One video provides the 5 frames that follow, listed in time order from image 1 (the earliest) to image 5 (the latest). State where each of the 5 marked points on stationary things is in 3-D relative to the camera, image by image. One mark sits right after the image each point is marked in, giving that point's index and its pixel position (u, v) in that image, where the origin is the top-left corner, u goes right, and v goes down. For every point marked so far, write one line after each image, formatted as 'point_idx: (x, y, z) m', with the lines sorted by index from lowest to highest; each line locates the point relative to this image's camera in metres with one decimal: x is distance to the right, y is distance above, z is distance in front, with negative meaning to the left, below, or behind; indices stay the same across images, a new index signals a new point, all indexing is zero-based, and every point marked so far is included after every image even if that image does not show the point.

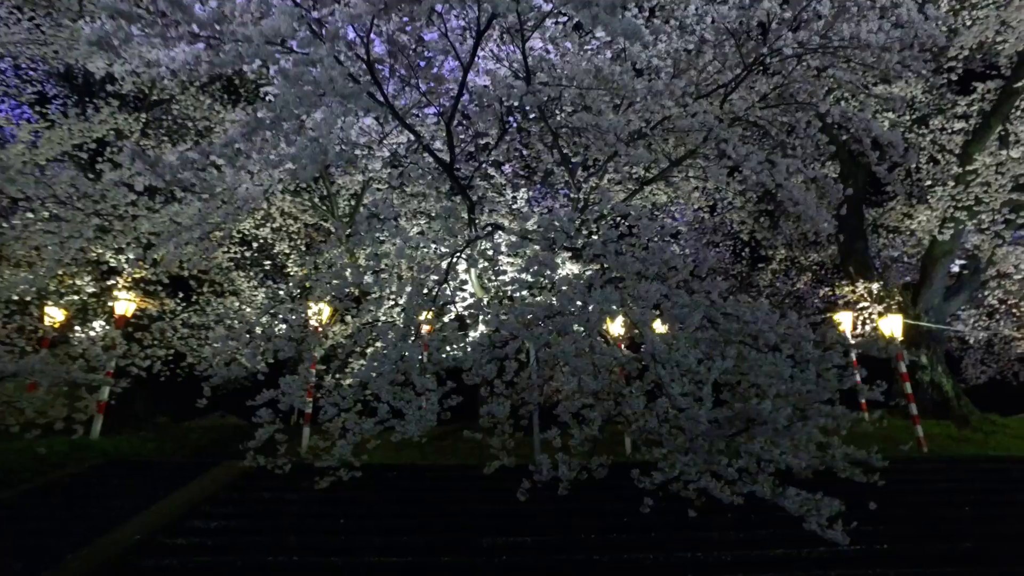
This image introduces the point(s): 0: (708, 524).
0: (+1.8, -2.2, +6.3) m
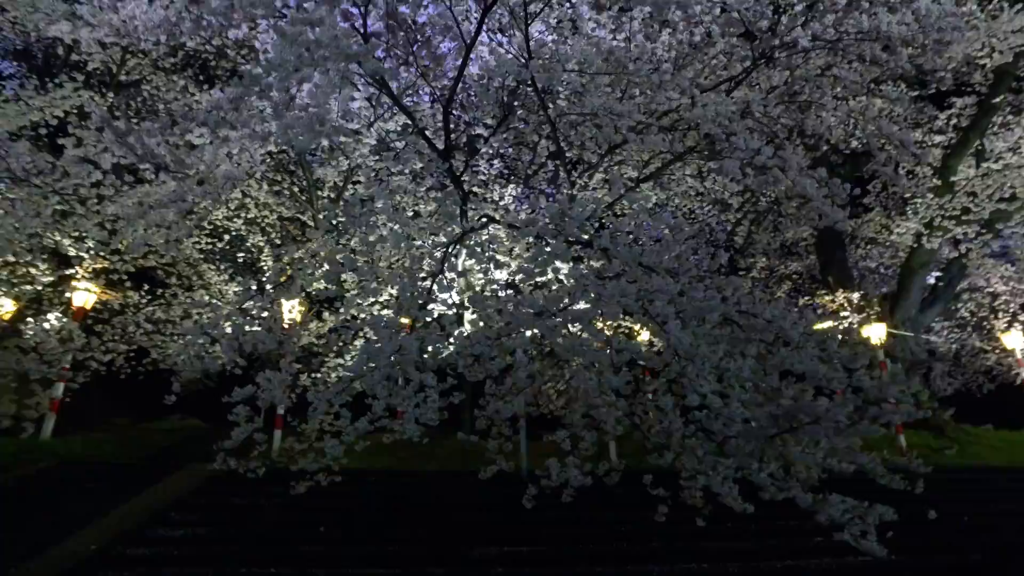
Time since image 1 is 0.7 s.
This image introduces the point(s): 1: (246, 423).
0: (+1.8, -2.2, +6.0) m
1: (-2.1, -1.1, +5.5) m
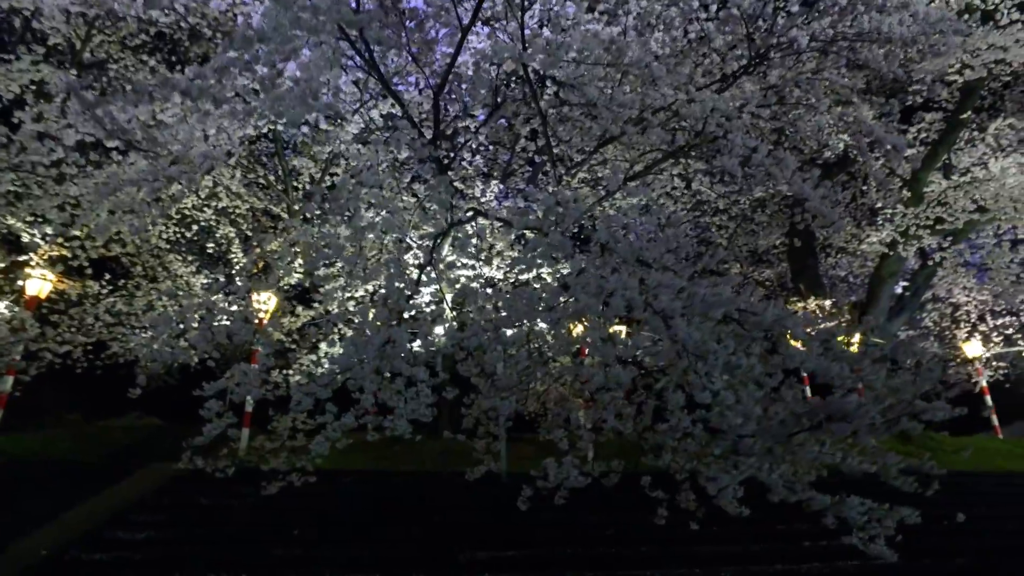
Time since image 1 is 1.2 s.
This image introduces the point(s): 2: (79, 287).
0: (+1.6, -2.1, +5.9) m
1: (-2.2, -1.0, +5.2) m
2: (-5.9, 0.0, +9.3) m
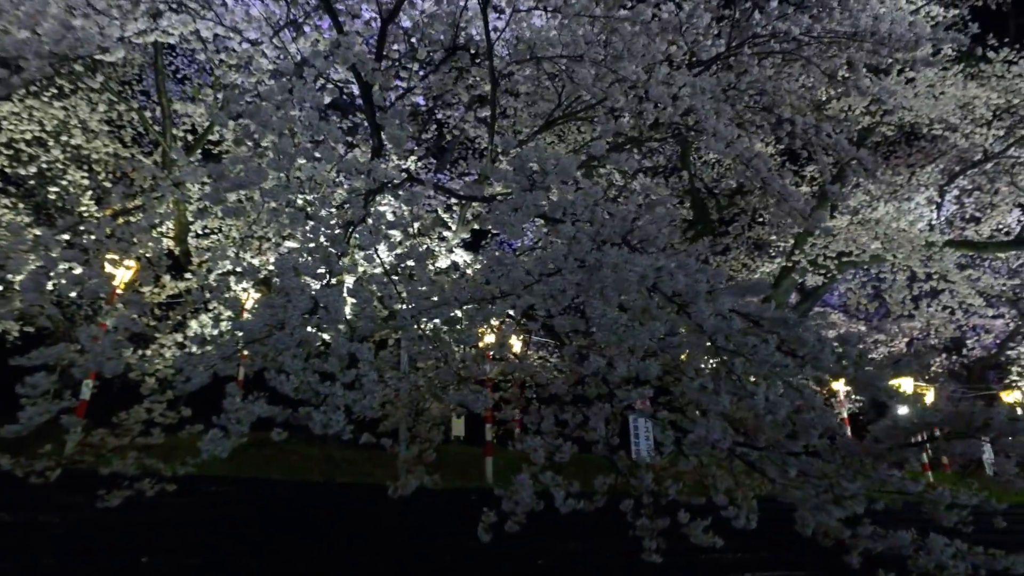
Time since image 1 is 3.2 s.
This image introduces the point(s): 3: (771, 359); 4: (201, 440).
0: (+1.0, -2.1, +5.1) m
1: (-2.5, -0.6, +3.7) m
2: (-6.8, +0.7, +7.1) m
3: (+1.1, -0.3, +3.0) m
4: (-1.7, -0.8, +3.6) m
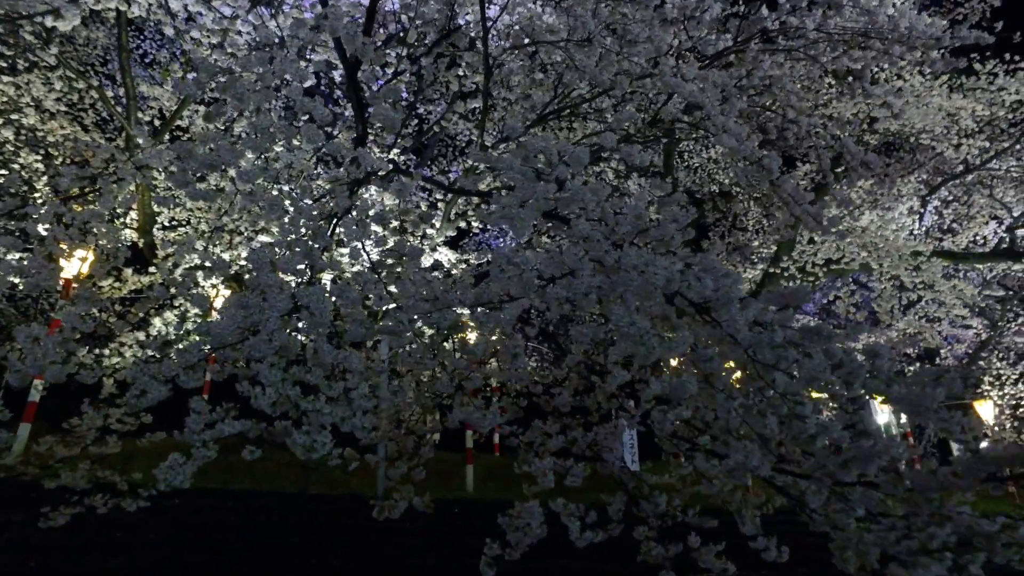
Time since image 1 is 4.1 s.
0: (+0.9, -2.1, +4.8) m
1: (-2.5, -0.6, +3.2) m
2: (-6.9, +0.8, +6.4) m
3: (+1.2, -0.3, +2.6) m
4: (-1.7, -0.8, +3.2) m
